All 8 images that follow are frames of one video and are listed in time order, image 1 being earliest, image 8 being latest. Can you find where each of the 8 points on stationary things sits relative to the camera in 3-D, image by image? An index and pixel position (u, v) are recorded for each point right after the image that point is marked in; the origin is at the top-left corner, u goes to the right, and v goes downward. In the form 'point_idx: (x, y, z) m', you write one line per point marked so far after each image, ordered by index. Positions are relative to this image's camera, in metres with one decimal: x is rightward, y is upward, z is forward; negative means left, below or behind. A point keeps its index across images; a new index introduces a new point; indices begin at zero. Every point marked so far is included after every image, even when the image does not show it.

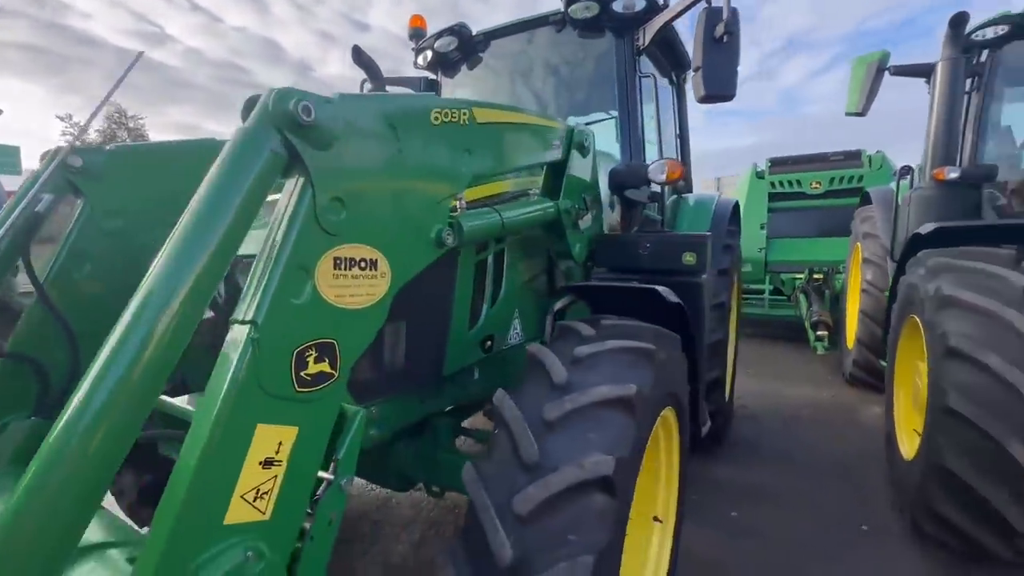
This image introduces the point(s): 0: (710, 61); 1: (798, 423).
0: (+0.9, +1.0, +2.0) m
1: (+2.4, -1.1, +3.8) m
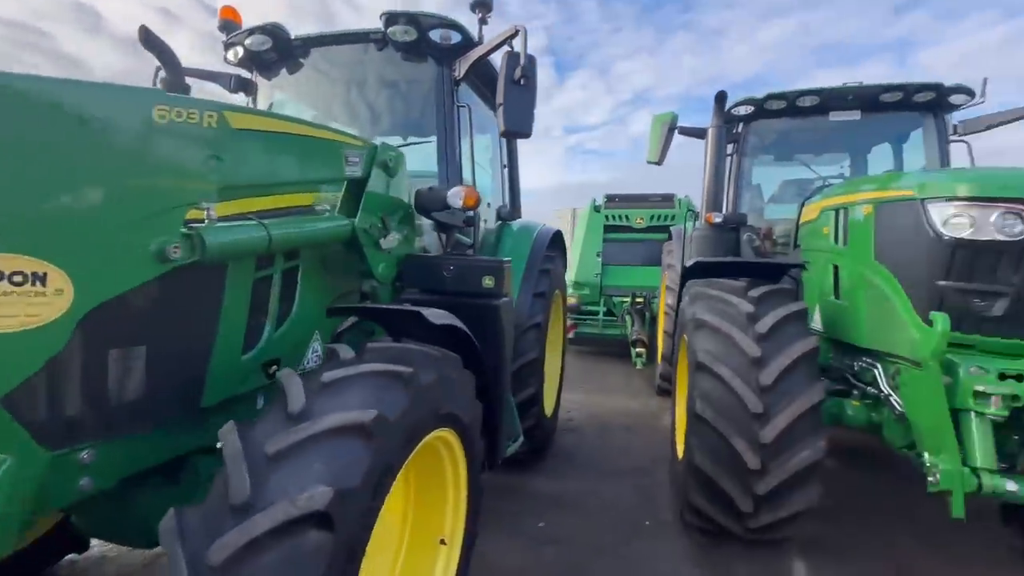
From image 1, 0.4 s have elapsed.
0: (0.0, +0.9, +2.2) m
1: (+0.9, -1.4, +4.3) m
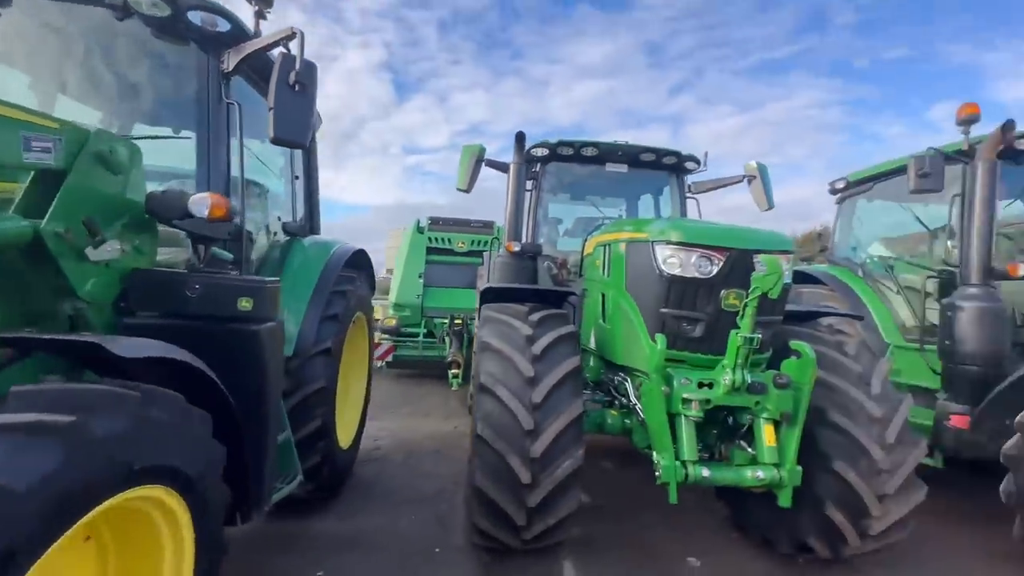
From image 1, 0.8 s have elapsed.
0: (-1.0, +0.8, +2.0) m
1: (-0.9, -1.6, +4.2) m
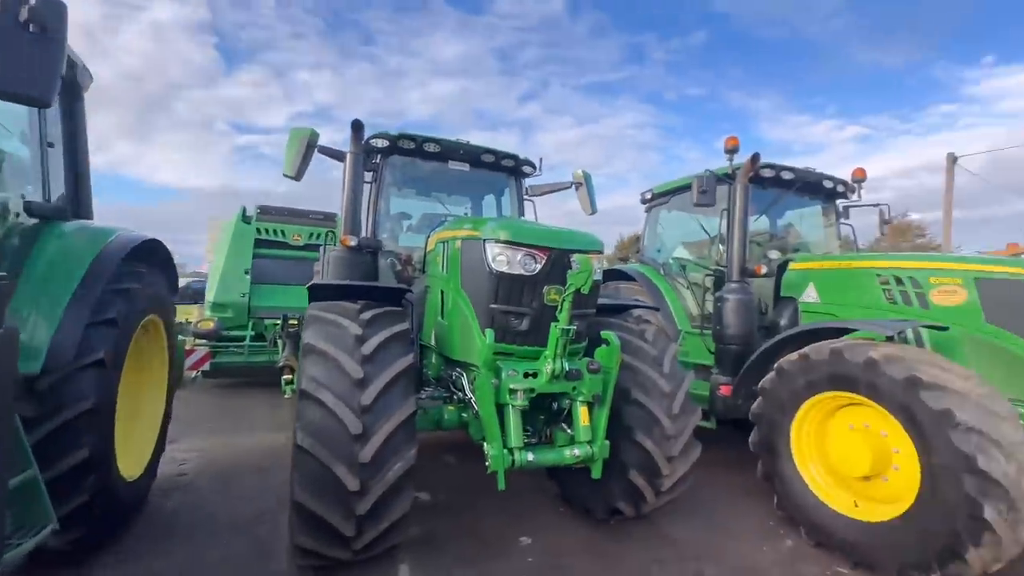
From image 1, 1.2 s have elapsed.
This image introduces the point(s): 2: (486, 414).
0: (-1.7, +0.8, +1.6) m
1: (-2.3, -1.5, +3.6) m
2: (-0.1, -0.7, +2.4) m
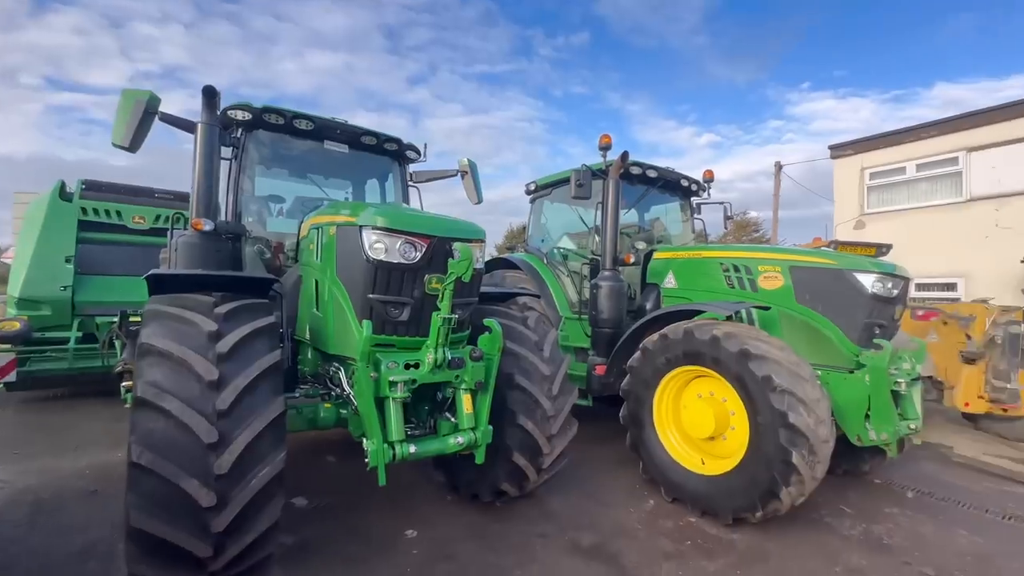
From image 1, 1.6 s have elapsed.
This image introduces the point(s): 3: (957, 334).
0: (-2.1, +0.8, +1.1) m
1: (-3.1, -1.5, +3.0) m
2: (-0.8, -0.6, +2.3) m
3: (+5.5, -0.6, +5.5) m
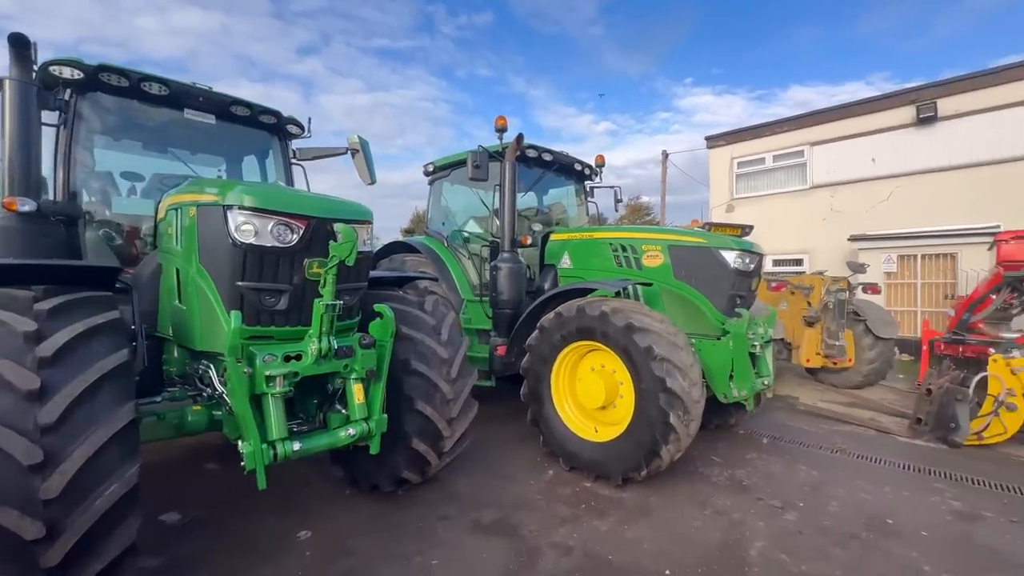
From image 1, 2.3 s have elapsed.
0: (-2.4, +0.8, +0.5) m
1: (-3.7, -1.5, +2.4) m
2: (-1.3, -0.6, +2.1) m
3: (+4.2, -0.2, +6.5) m
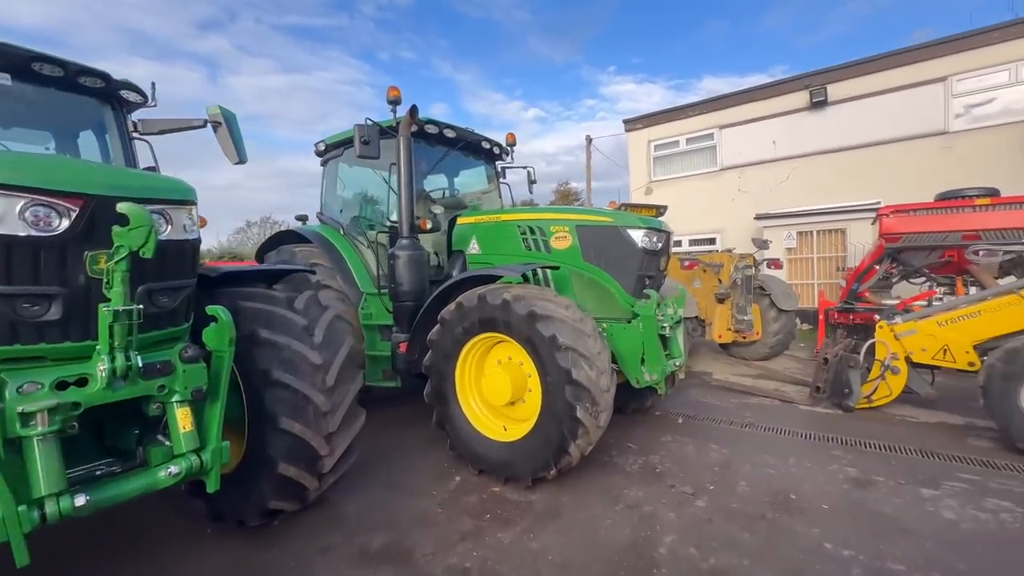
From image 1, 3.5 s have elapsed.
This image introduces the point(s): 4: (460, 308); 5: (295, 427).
0: (-2.7, +0.7, -0.2) m
1: (-4.2, -1.6, +1.5) m
2: (-1.8, -0.6, +1.5) m
3: (+3.0, +0.1, +6.6) m
4: (-0.4, -0.2, +3.5) m
5: (-1.2, -0.8, +2.6) m
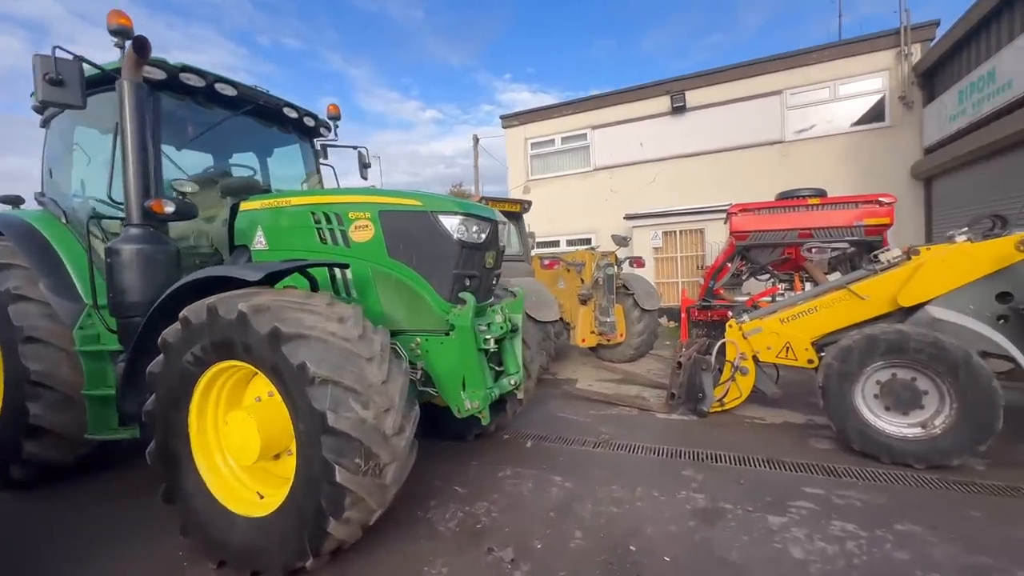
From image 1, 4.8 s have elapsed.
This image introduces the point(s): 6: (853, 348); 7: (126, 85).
0: (-3.2, +0.7, -1.7) m
1: (-5.0, -1.7, -0.4) m
2: (-2.7, -0.6, +0.1) m
3: (+0.9, +0.1, +6.2) m
4: (-1.7, -0.2, +2.4) m
5: (-2.3, -0.8, +1.3) m
6: (+2.6, -0.5, +3.5) m
7: (-2.5, +1.3, +2.9) m
